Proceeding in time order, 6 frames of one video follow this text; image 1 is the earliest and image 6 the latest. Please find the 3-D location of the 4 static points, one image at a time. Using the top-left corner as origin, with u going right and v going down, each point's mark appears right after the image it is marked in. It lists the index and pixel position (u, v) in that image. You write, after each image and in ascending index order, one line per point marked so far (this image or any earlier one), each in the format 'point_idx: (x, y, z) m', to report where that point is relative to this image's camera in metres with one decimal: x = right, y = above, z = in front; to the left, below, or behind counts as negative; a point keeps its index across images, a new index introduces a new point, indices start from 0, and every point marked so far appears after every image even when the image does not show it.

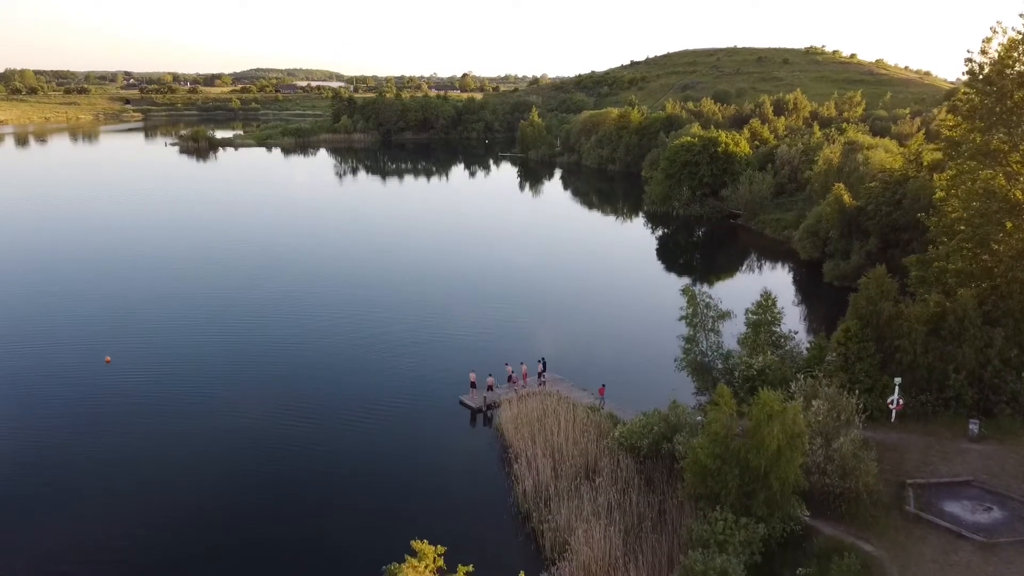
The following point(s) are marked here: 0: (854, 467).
0: (+7.7, -4.1, +14.8) m
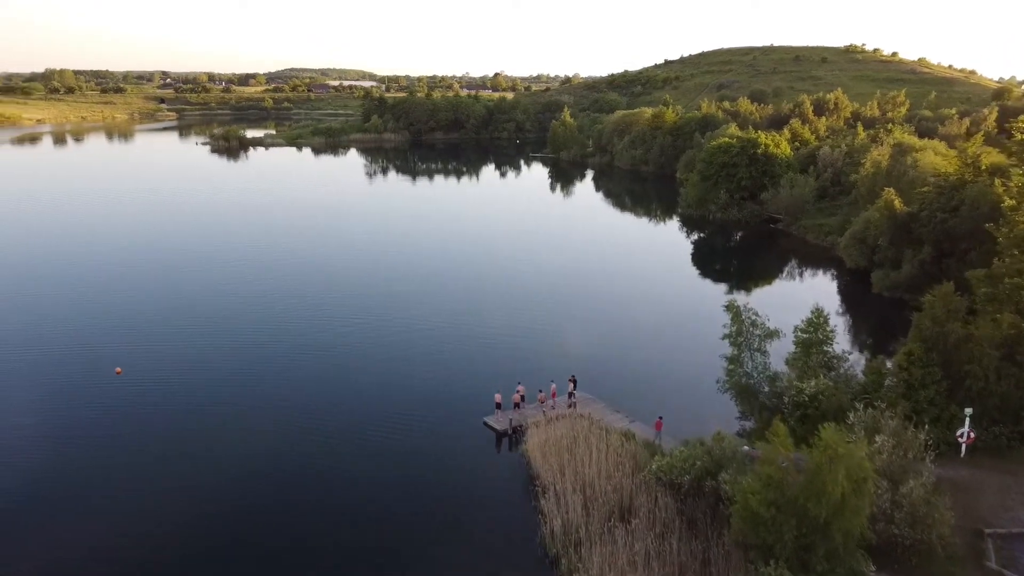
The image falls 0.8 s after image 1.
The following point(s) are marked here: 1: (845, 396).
0: (+8.2, -4.5, +13.1) m
1: (+9.1, -2.9, +17.9) m
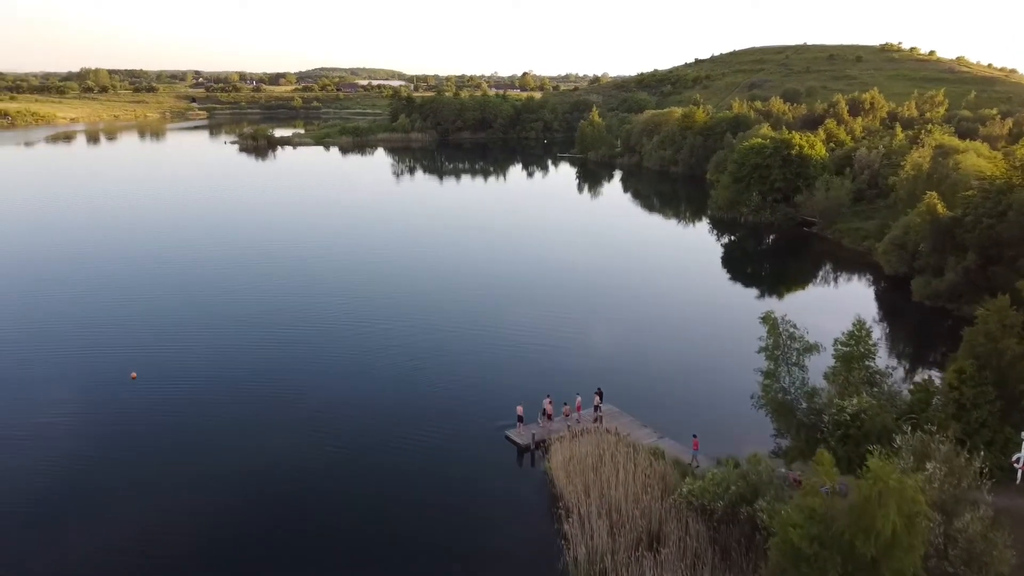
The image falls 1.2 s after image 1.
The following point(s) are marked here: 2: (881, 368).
0: (+8.6, -4.9, +12.1) m
1: (+9.7, -3.3, +16.9) m
2: (+11.1, -2.4, +19.8) m
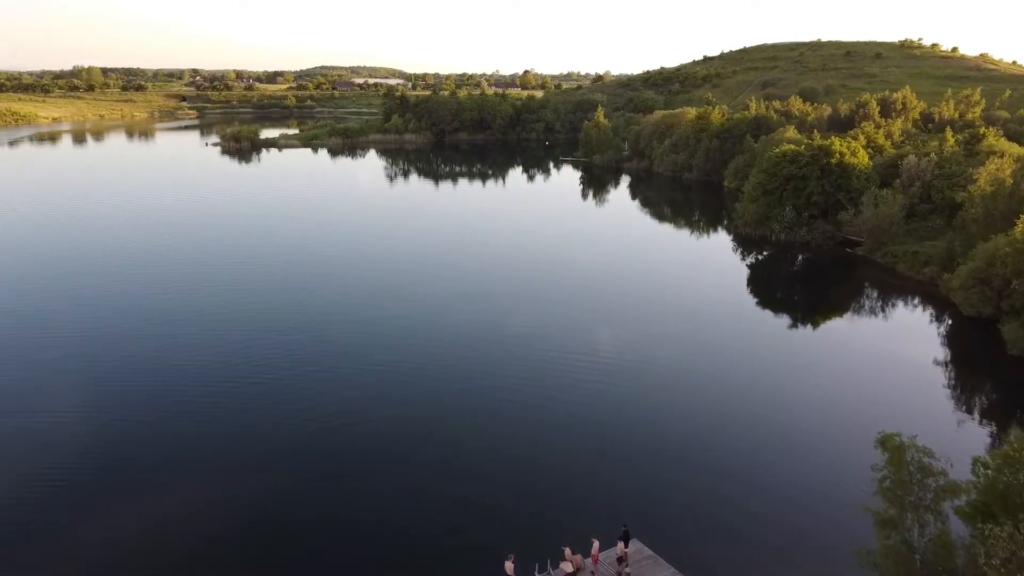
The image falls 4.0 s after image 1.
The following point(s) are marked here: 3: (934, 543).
0: (+8.3, -6.7, +6.1) m
1: (+9.4, -5.1, +10.9) m
2: (+10.8, -4.2, +13.8) m
3: (+8.1, -4.7, +13.2) m
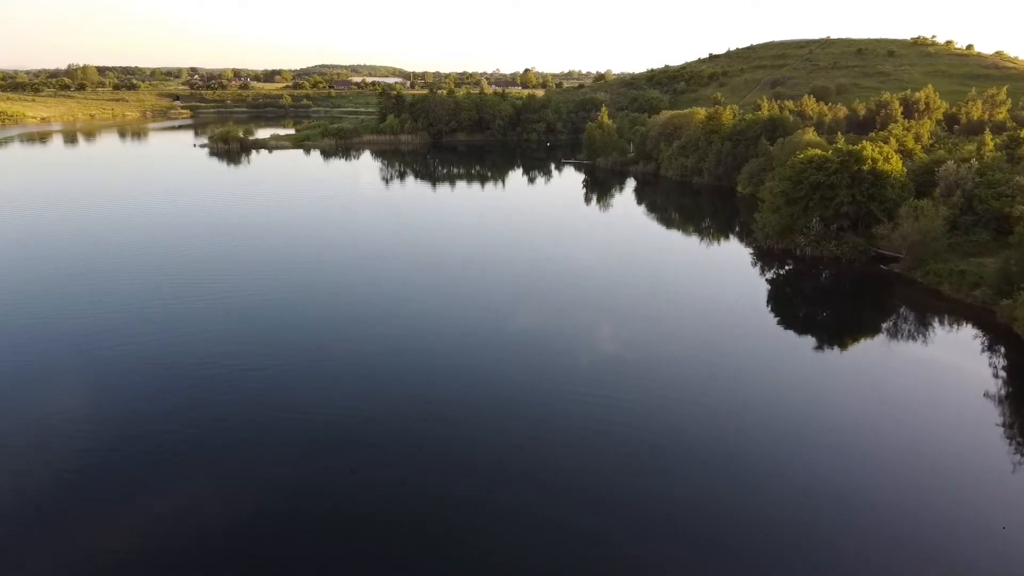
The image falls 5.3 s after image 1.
0: (+8.2, -7.8, +2.5) m
1: (+9.3, -6.2, +7.2) m
2: (+10.7, -5.3, +10.1) m
3: (+8.0, -5.8, +9.5) m
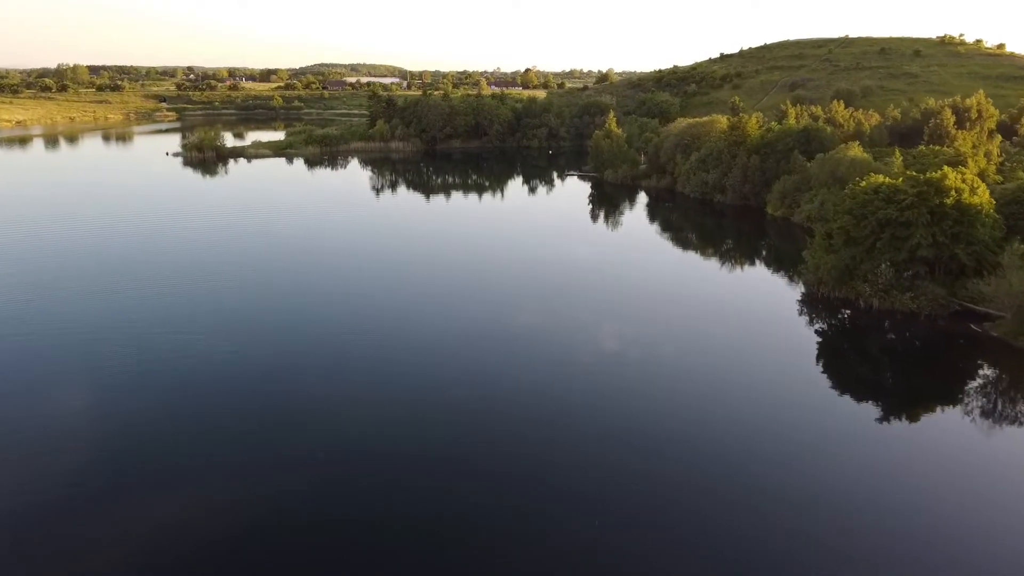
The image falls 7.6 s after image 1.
0: (+8.0, -10.6, -4.5) m
1: (+9.0, -8.9, +0.2) m
2: (+10.4, -8.1, +3.1) m
3: (+7.8, -8.6, +2.5) m
